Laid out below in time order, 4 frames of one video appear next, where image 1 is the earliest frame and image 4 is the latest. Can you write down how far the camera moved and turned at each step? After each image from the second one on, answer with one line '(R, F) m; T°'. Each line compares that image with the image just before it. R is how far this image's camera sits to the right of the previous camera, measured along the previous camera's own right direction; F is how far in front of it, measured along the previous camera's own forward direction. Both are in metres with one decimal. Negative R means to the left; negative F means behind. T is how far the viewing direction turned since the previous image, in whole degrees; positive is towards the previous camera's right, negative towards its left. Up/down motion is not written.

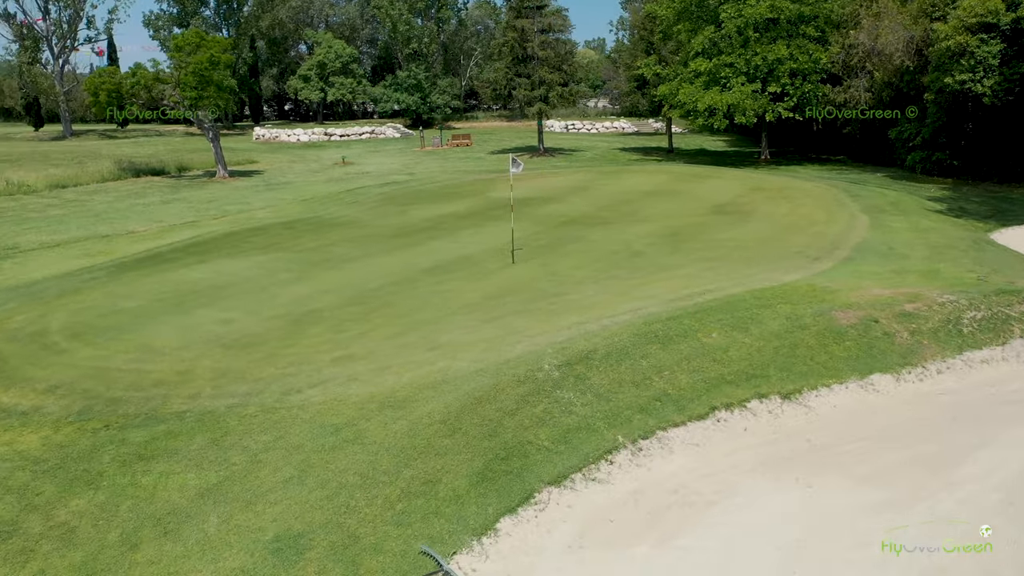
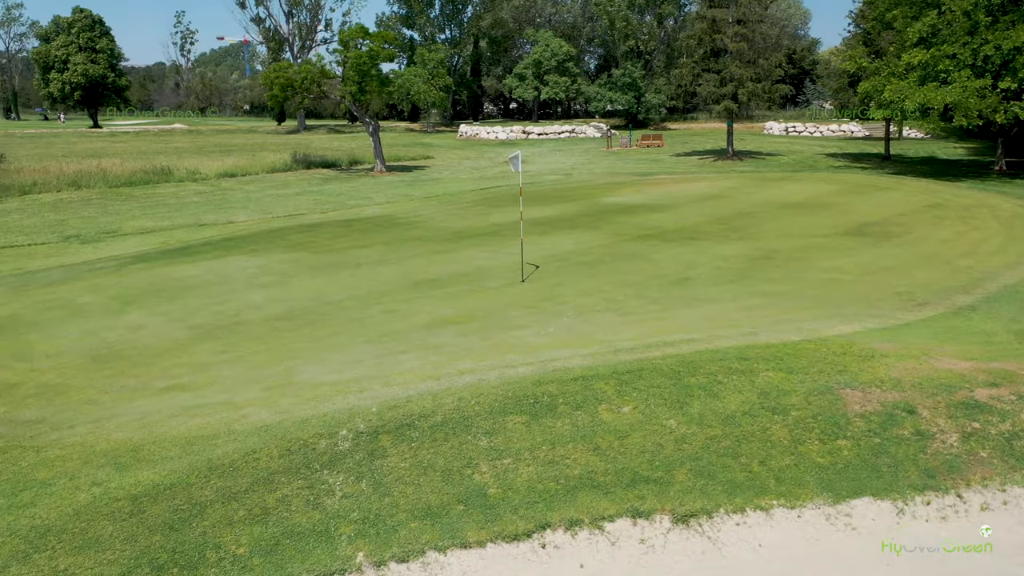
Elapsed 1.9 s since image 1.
(+3.8, +3.2) m; -17°
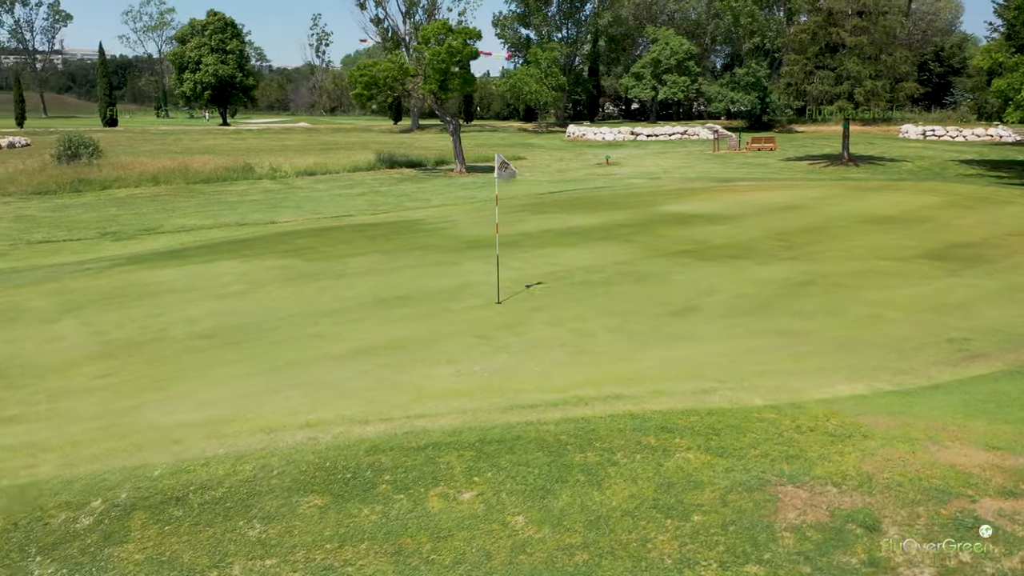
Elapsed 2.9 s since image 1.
(+2.2, +2.0) m; -9°
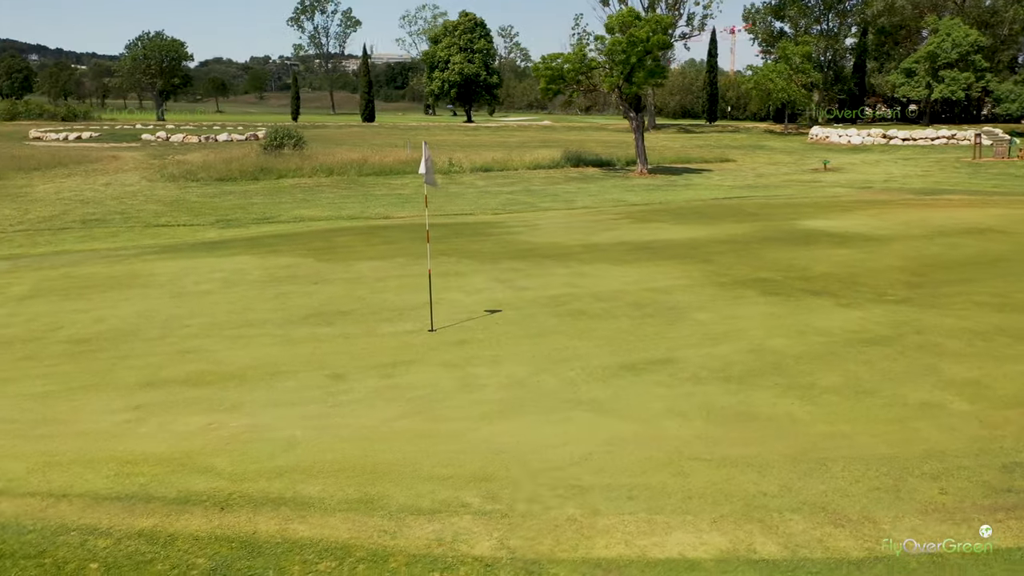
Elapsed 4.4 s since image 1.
(+3.6, +3.1) m; -18°
